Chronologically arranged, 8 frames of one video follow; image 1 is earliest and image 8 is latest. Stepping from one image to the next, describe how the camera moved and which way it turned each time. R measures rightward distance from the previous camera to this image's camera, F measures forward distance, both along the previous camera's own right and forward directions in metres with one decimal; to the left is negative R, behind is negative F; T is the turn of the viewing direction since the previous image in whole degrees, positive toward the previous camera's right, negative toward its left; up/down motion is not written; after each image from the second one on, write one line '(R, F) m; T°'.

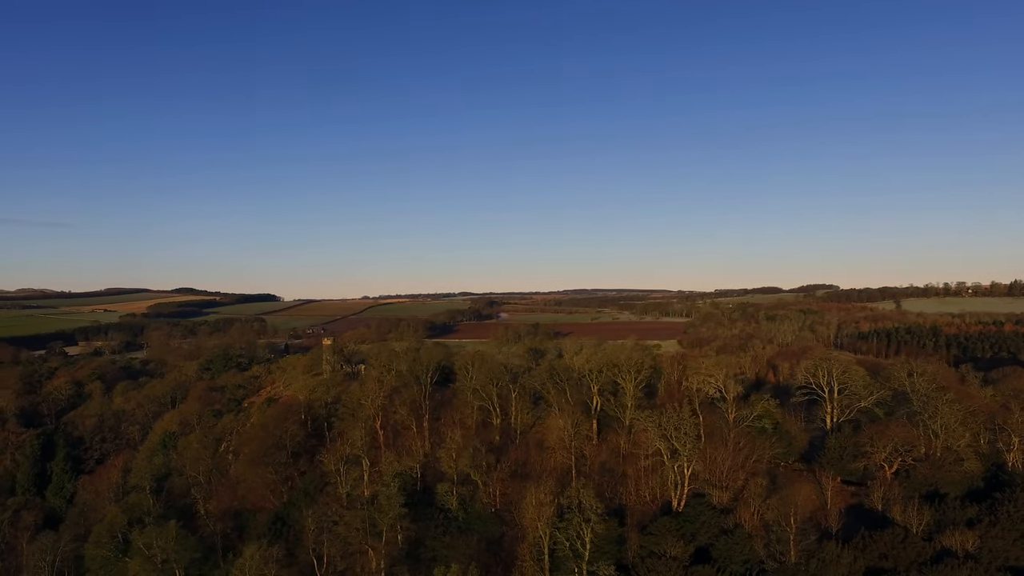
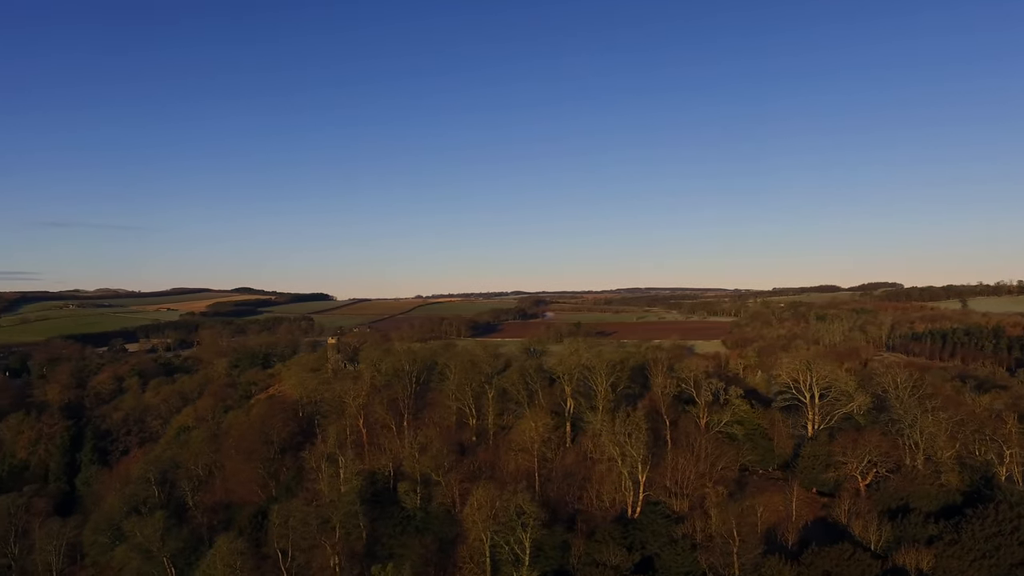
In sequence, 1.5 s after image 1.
(+4.5, +0.4) m; -5°
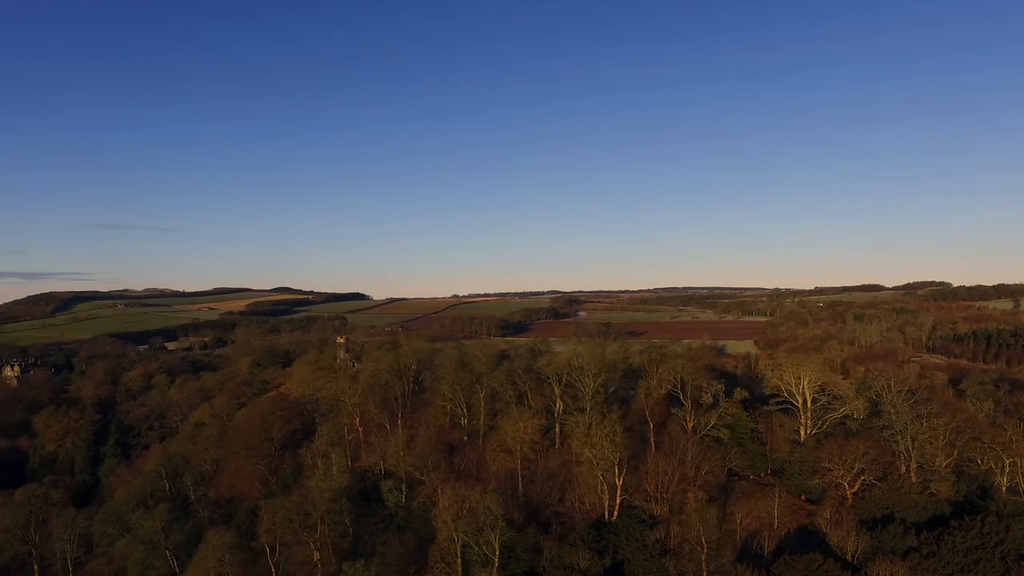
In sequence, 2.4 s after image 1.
(+2.6, +0.2) m; -3°
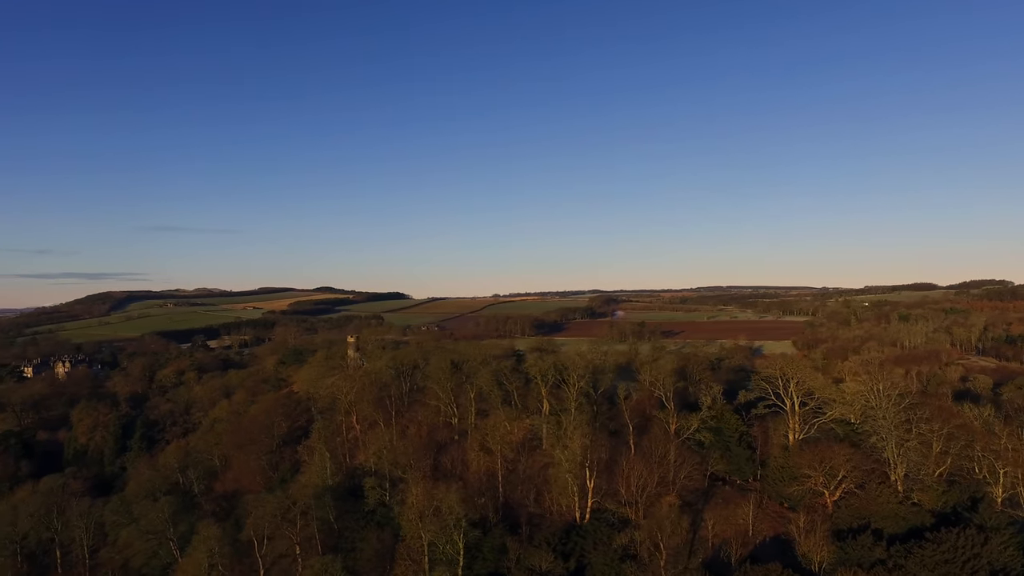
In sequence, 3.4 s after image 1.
(+3.0, +0.2) m; -4°
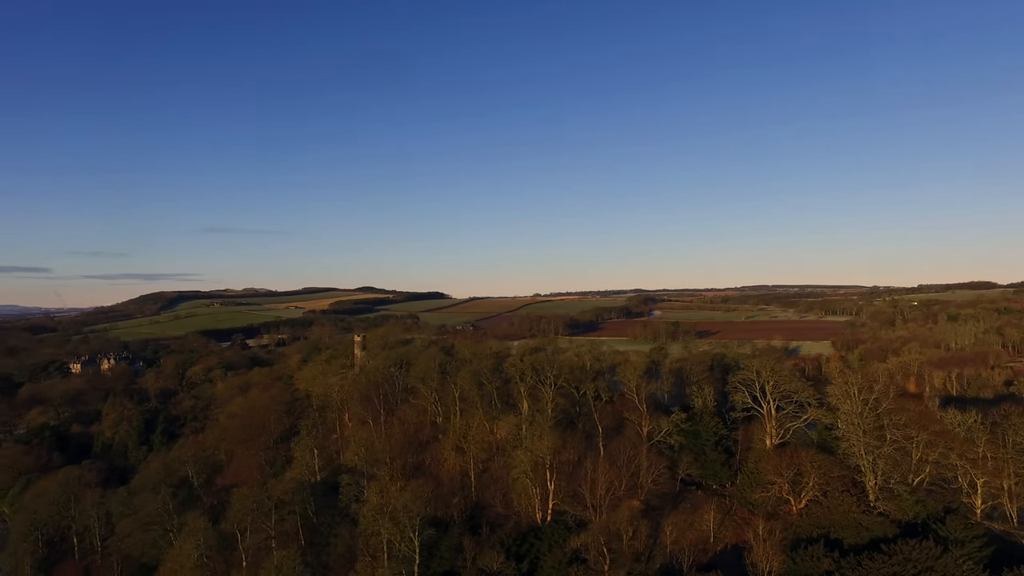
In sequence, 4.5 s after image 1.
(+3.4, +0.2) m; -4°
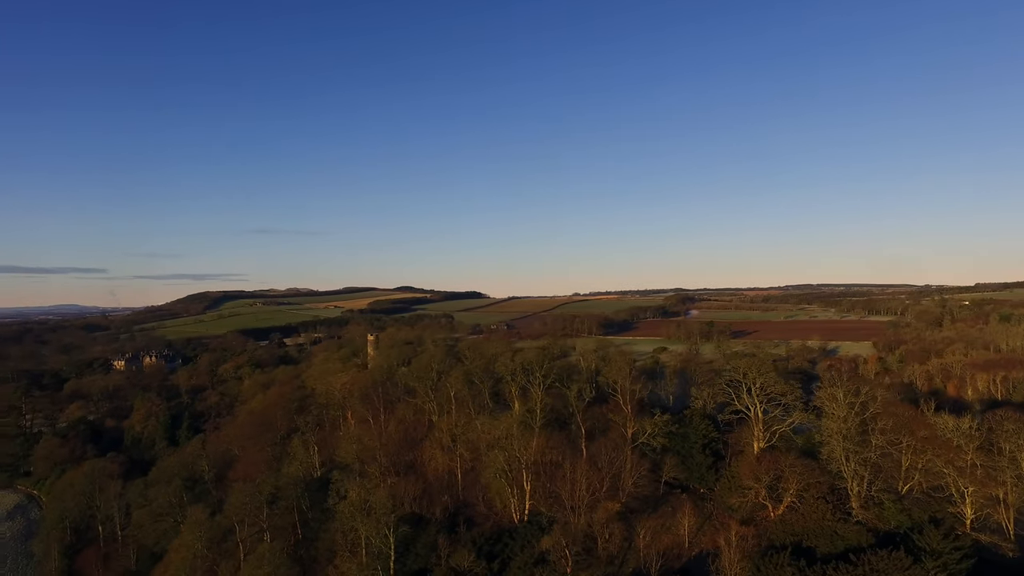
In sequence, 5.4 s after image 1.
(+2.6, 0.0) m; -3°
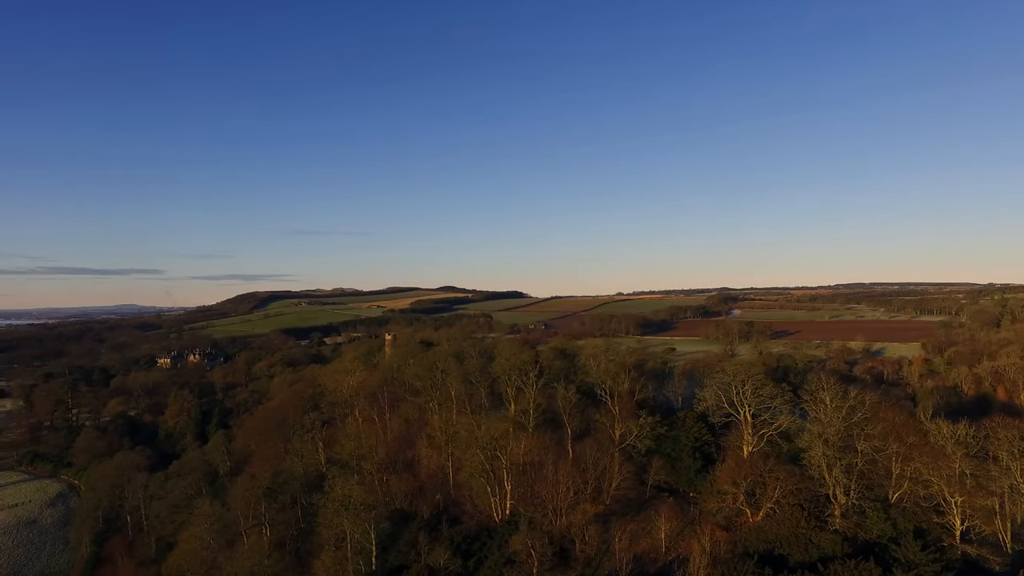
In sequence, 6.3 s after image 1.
(+2.6, 0.0) m; -4°
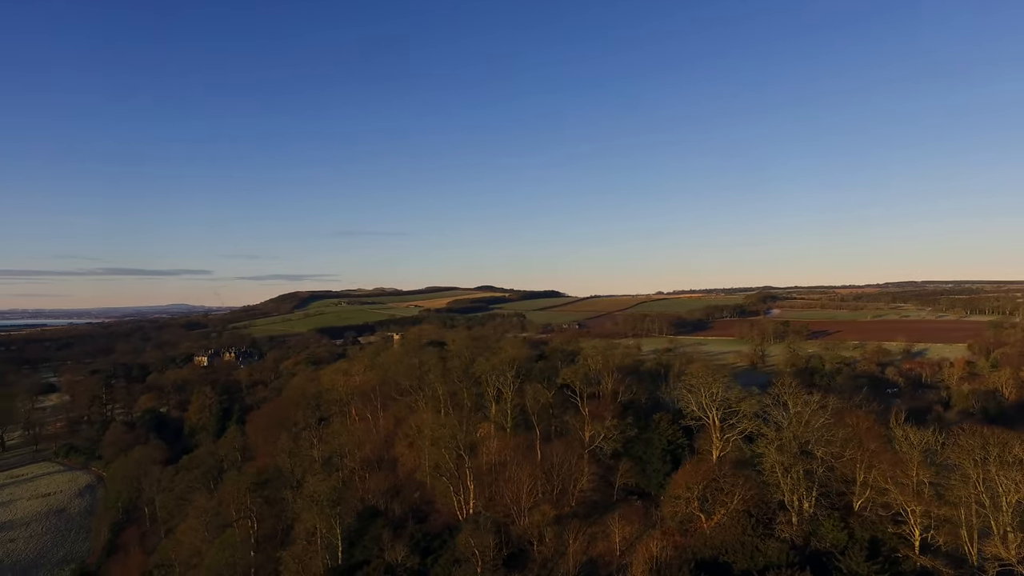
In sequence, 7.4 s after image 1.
(+3.2, -0.1) m; -4°
